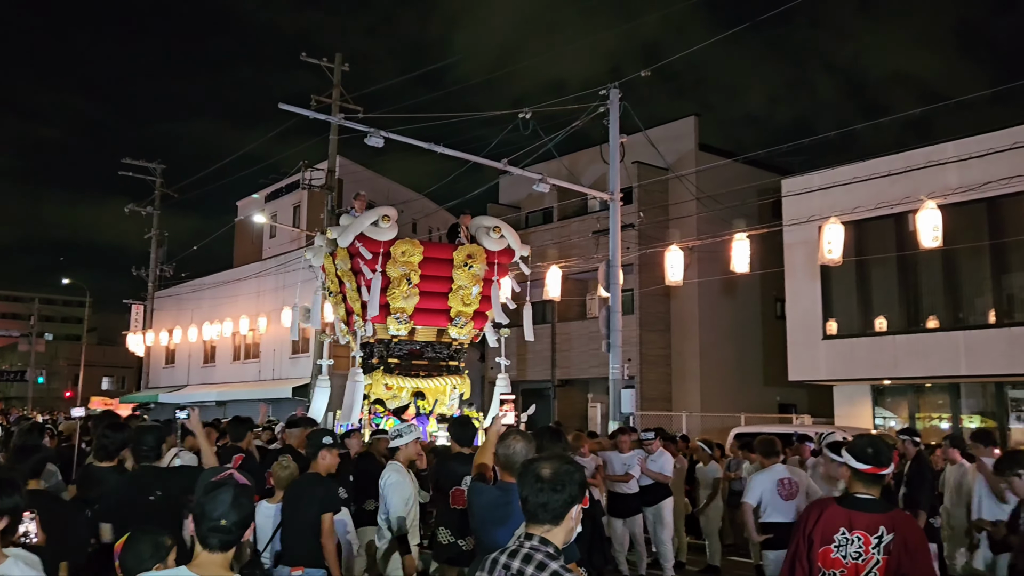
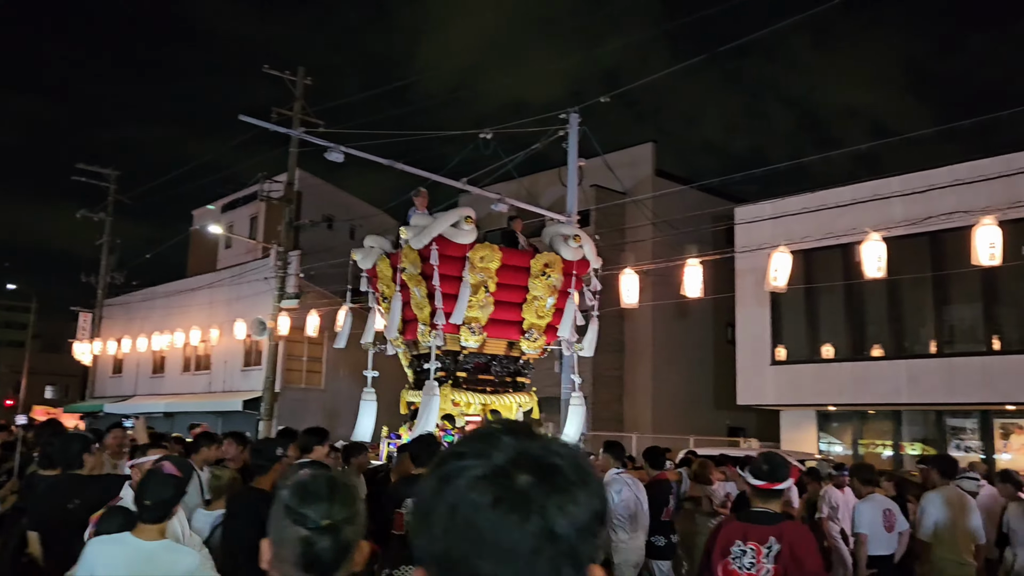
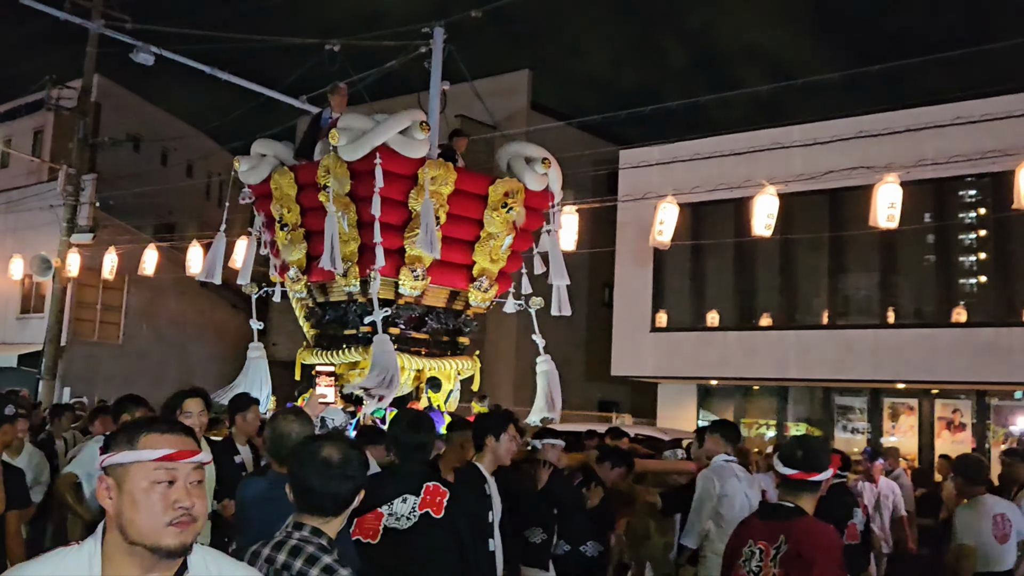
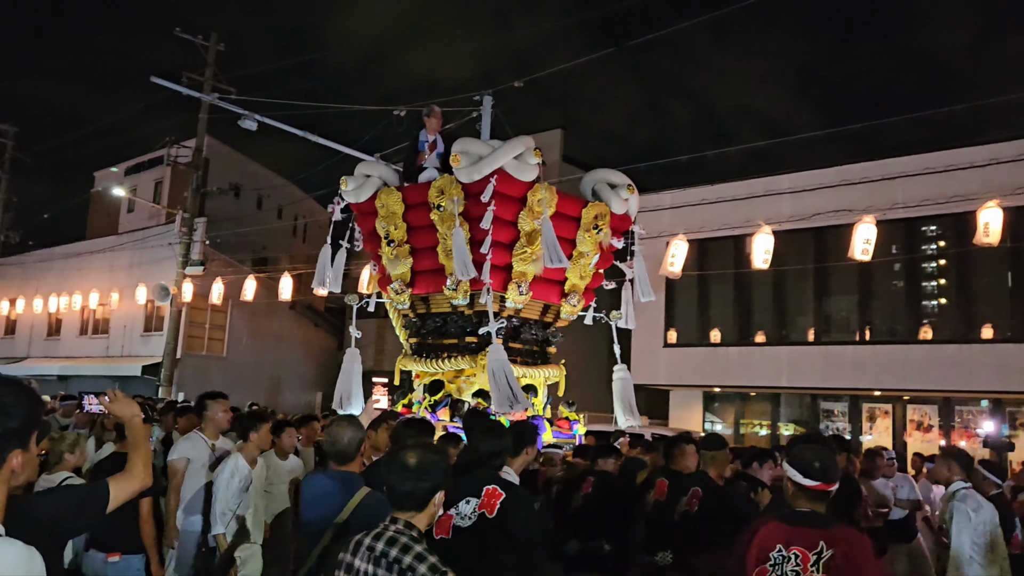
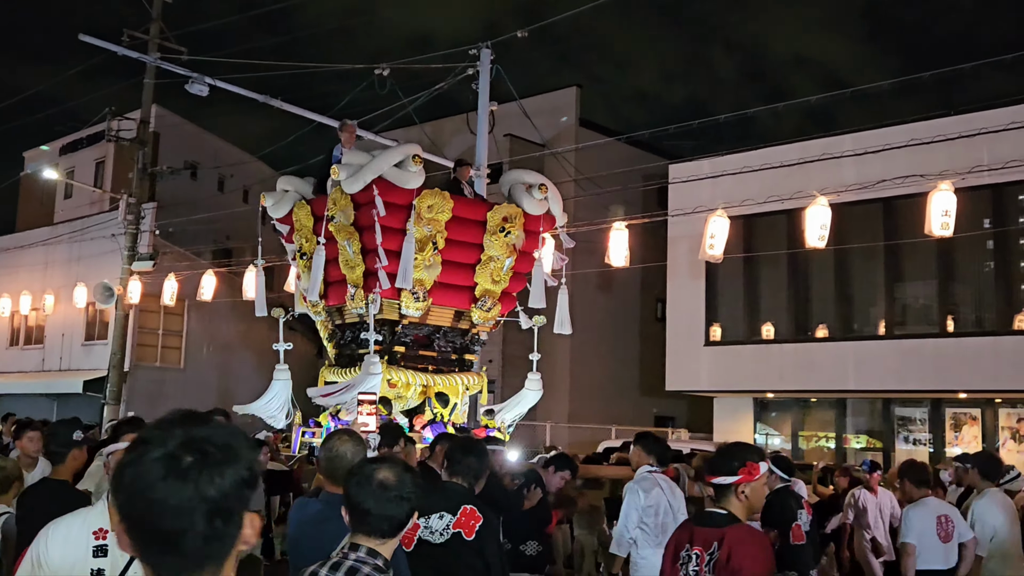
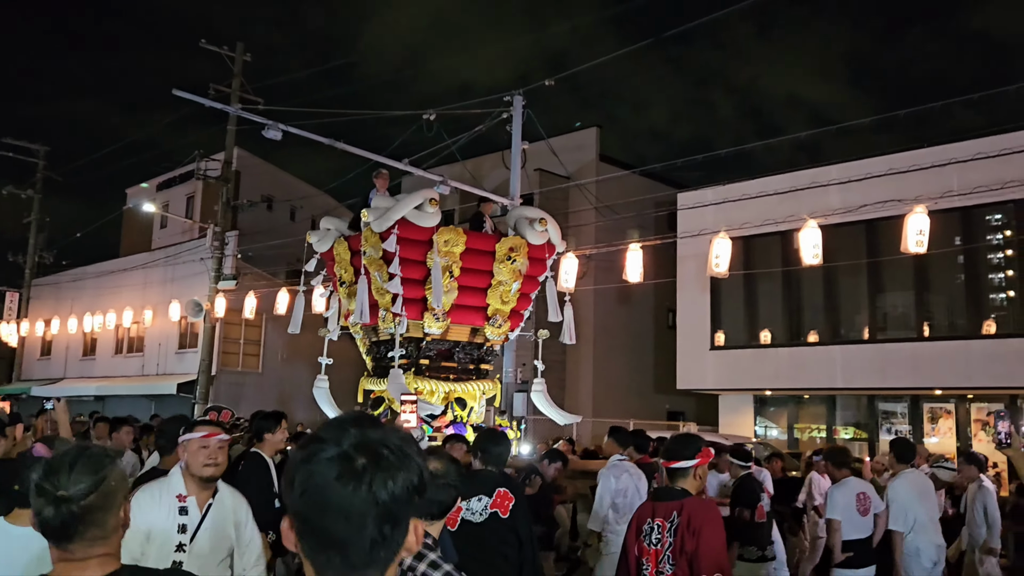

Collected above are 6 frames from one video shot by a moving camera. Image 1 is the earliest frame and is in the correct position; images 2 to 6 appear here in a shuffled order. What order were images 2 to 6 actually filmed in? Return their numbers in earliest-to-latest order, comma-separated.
2, 6, 5, 3, 4
